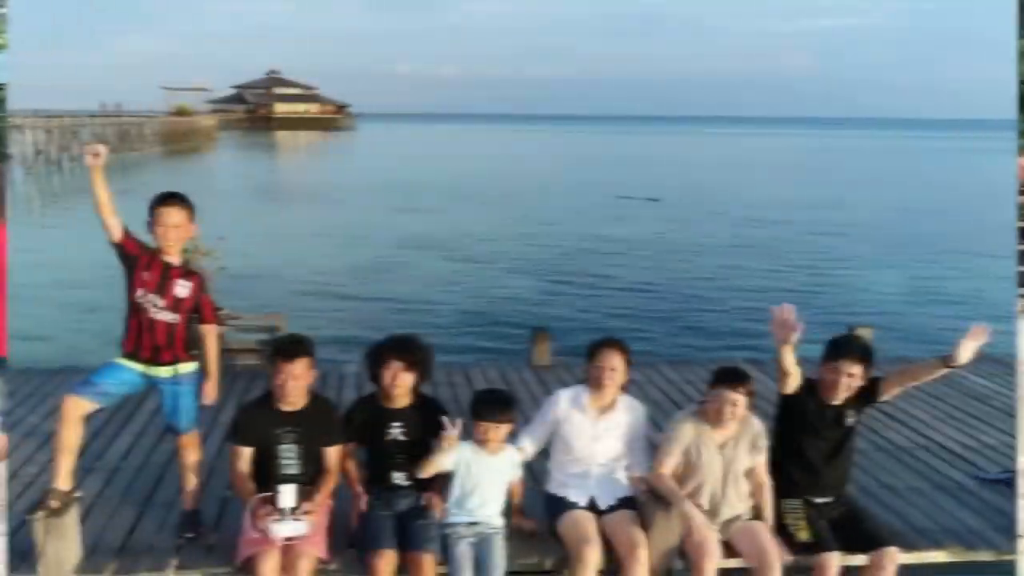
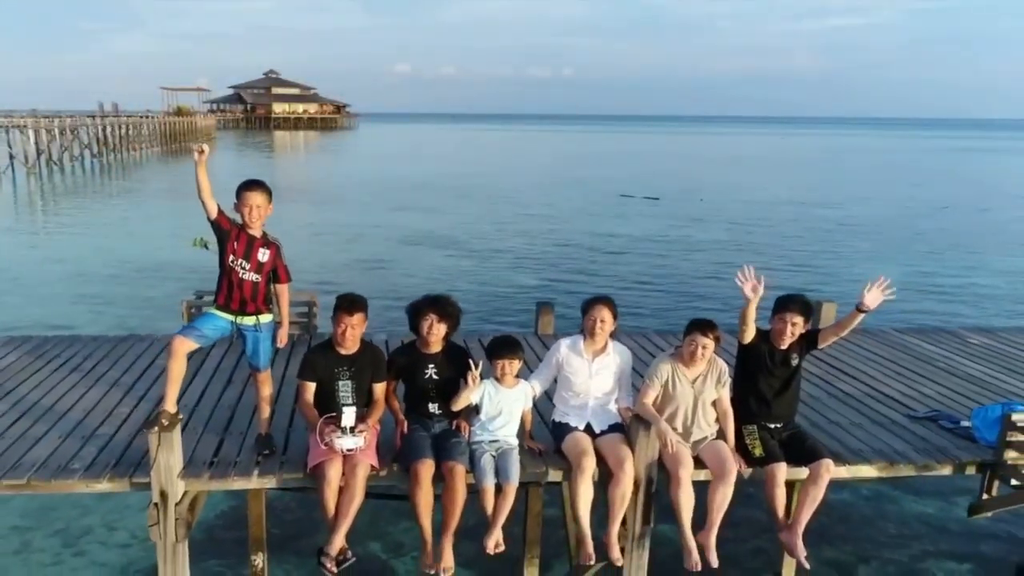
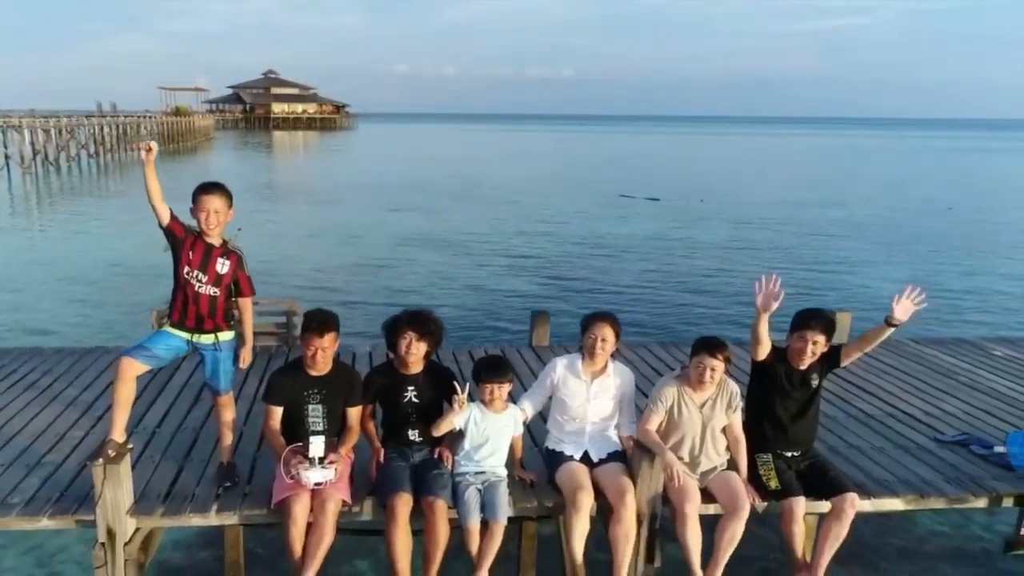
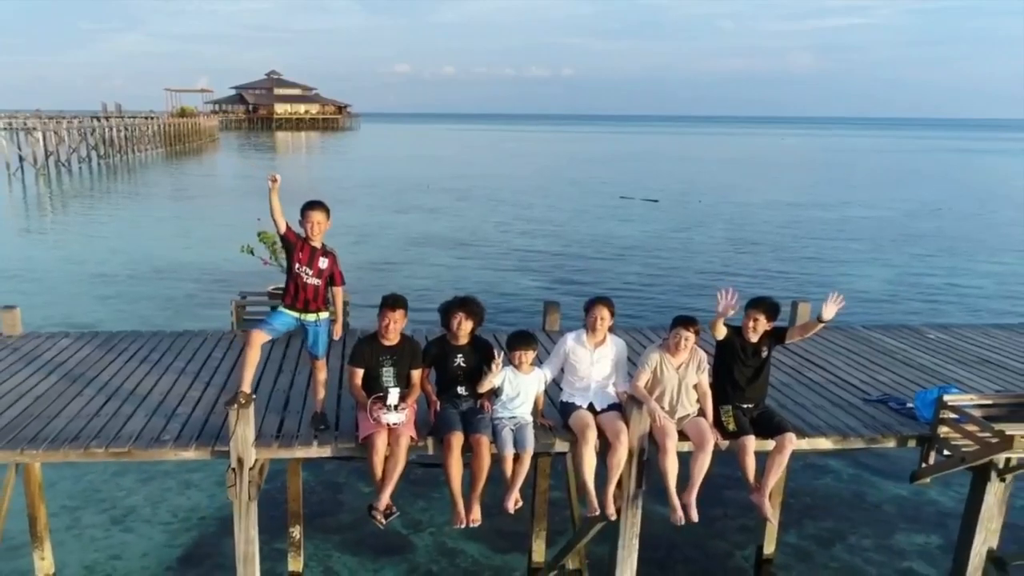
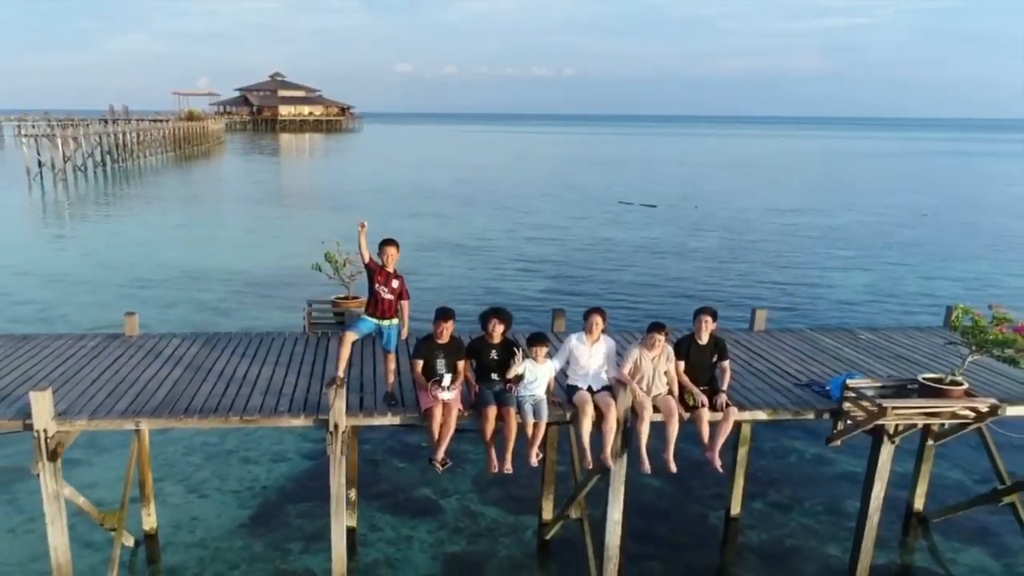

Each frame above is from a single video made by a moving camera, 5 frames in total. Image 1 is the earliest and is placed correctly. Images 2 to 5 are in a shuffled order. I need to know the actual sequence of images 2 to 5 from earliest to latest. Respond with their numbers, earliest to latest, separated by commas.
3, 2, 4, 5
